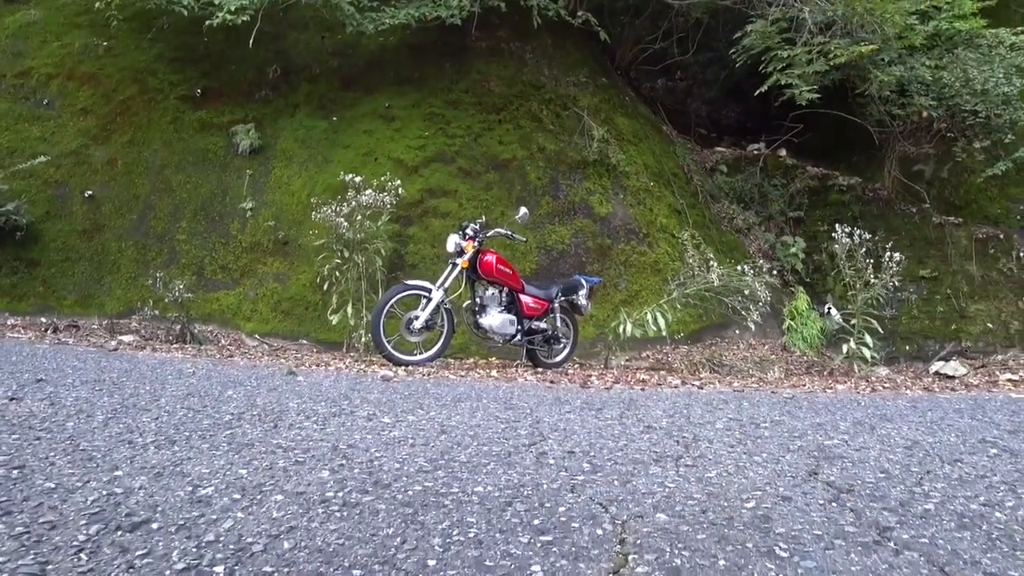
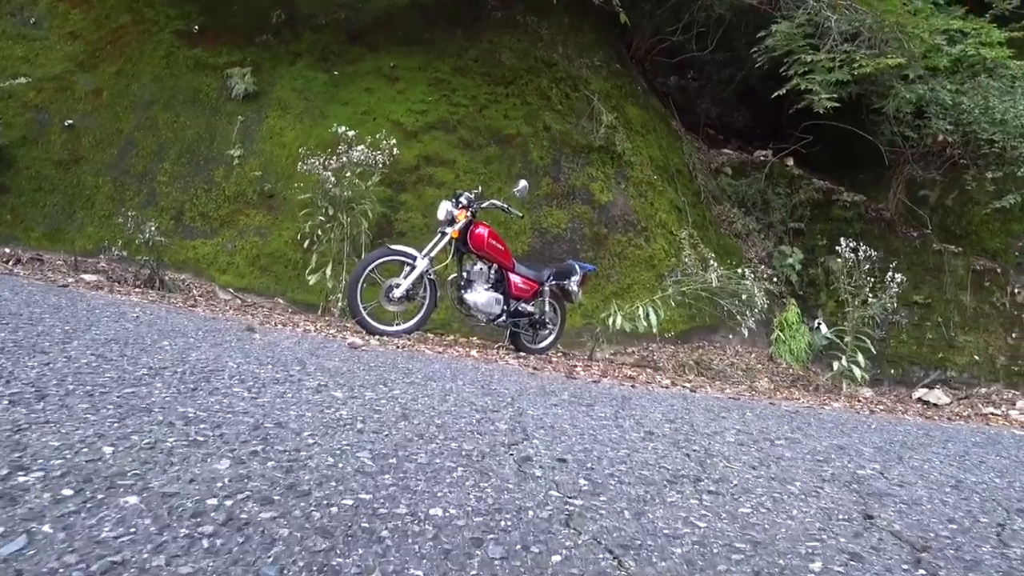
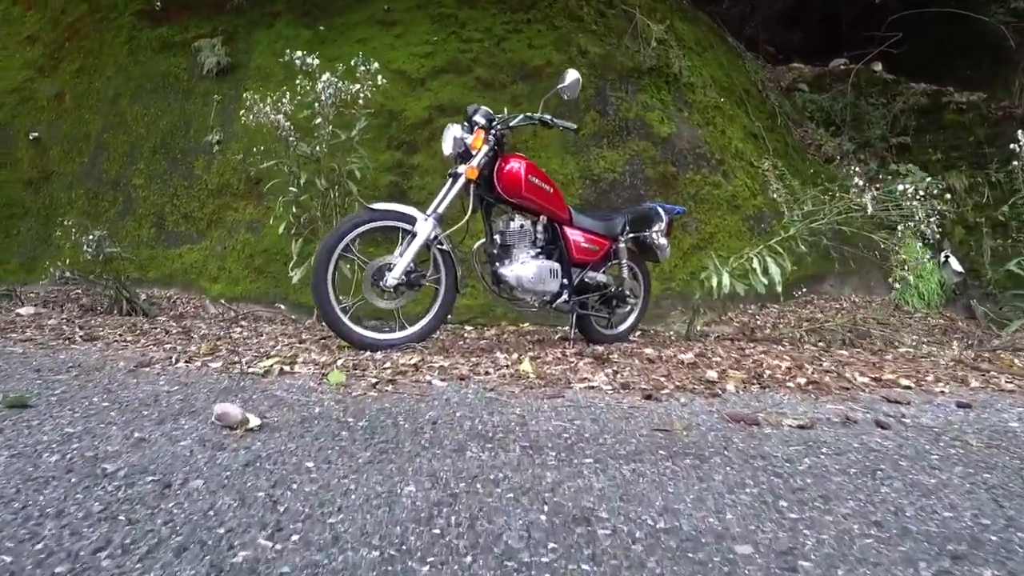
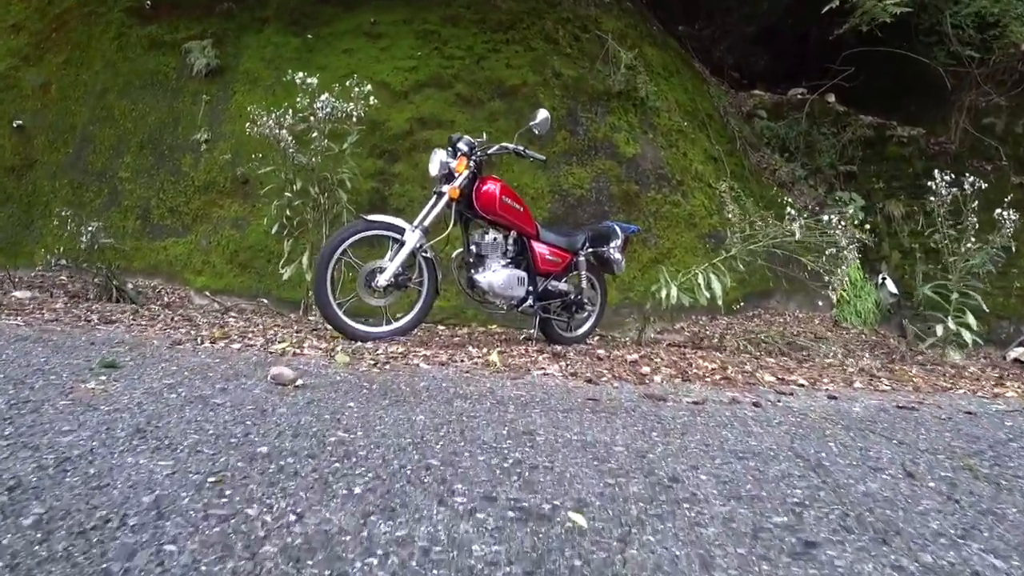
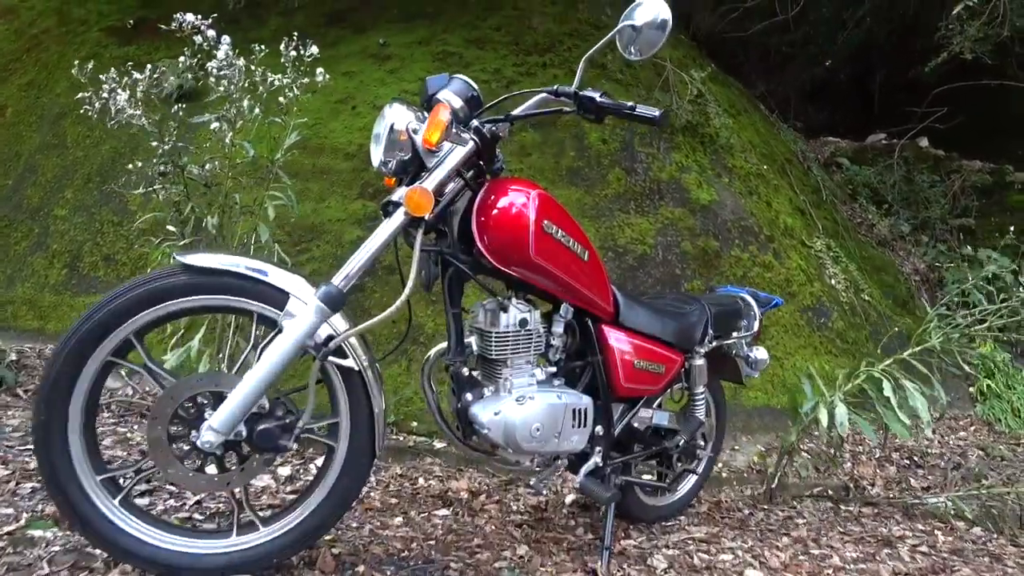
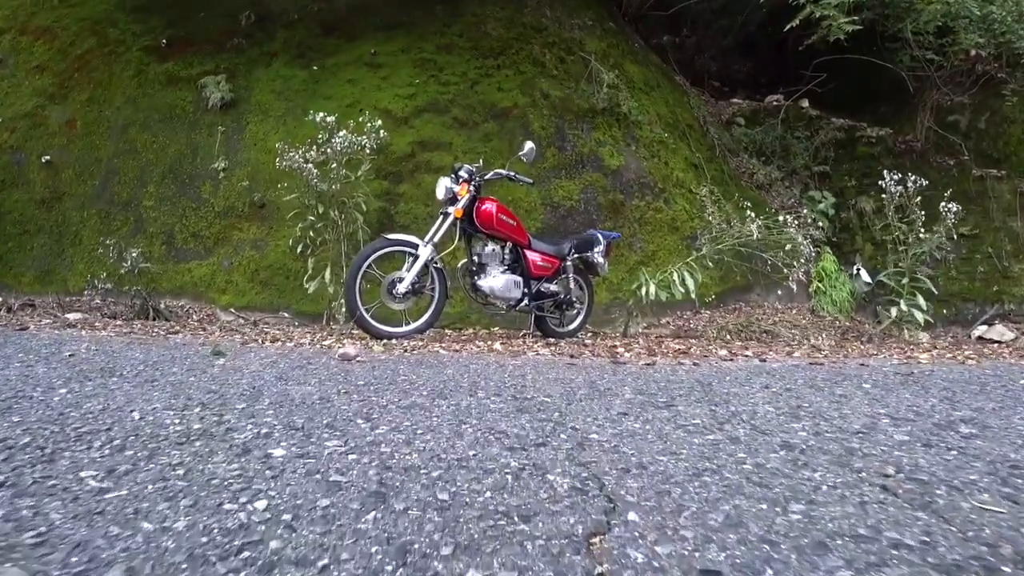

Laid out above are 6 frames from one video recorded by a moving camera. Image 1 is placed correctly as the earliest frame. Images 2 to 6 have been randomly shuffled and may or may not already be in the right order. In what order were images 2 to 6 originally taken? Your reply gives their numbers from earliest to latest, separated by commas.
2, 6, 4, 3, 5
